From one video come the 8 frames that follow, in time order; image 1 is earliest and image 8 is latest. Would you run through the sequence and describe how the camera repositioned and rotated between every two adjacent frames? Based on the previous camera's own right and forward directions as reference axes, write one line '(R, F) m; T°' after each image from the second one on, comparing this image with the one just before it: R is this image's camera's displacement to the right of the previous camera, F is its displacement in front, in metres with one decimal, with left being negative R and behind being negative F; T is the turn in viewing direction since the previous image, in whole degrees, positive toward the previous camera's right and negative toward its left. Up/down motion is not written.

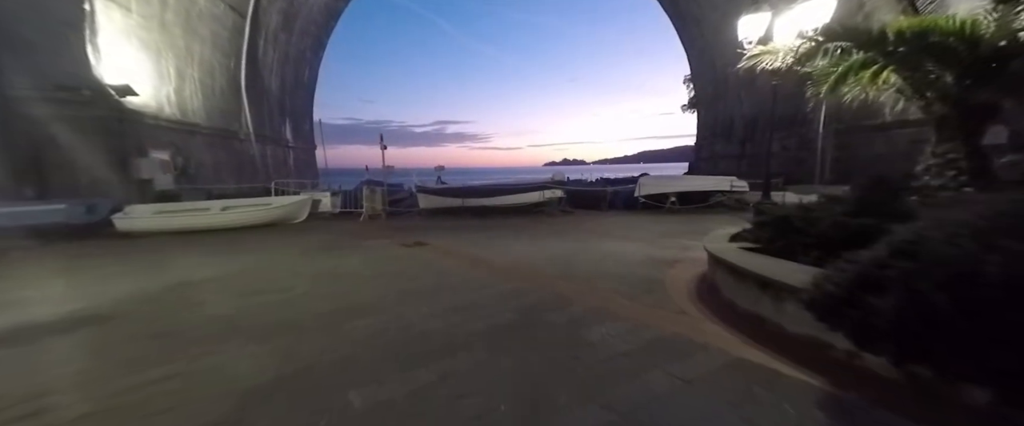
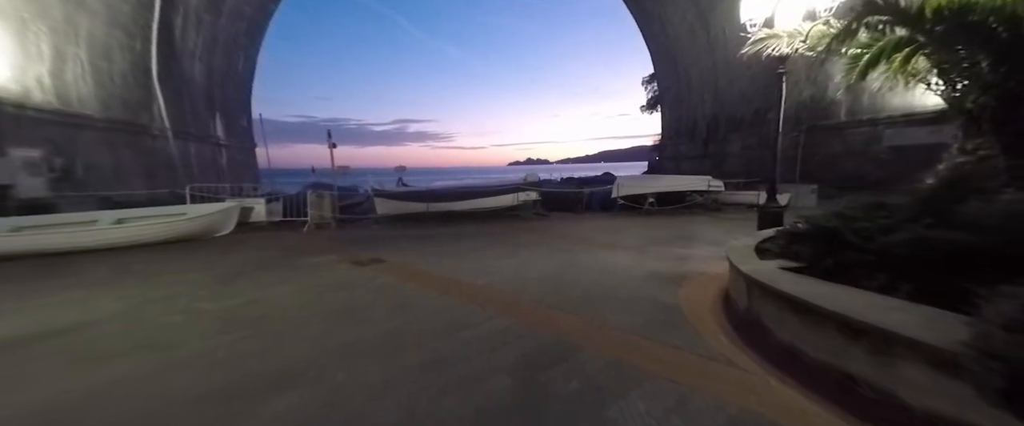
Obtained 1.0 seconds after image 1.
(-0.2, +1.2) m; +6°
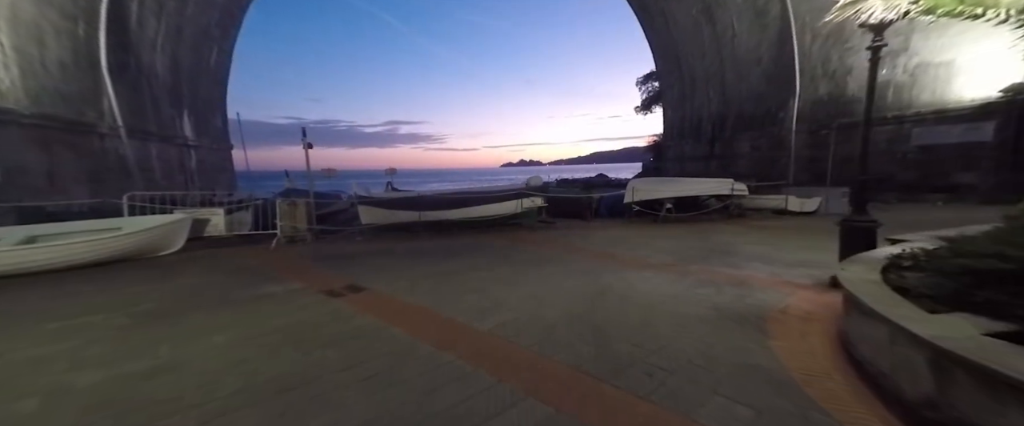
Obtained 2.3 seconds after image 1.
(-0.3, +1.4) m; +1°
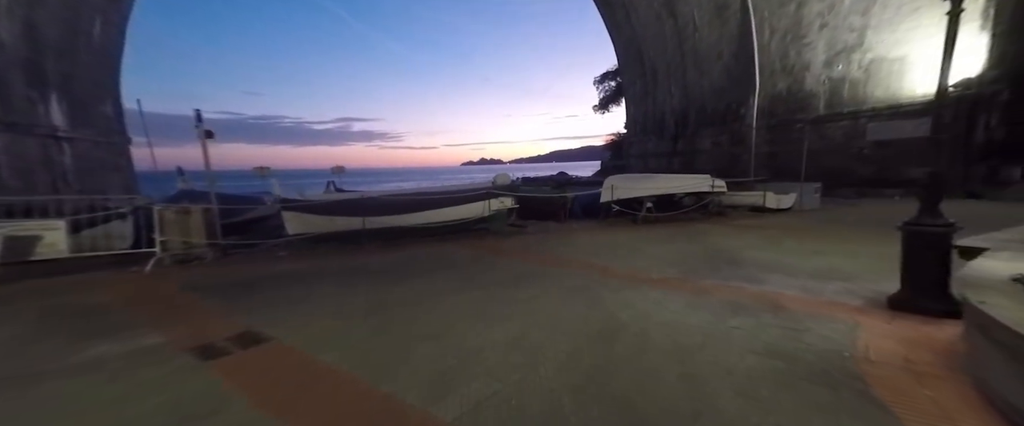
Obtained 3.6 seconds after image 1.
(-0.1, +1.6) m; +7°
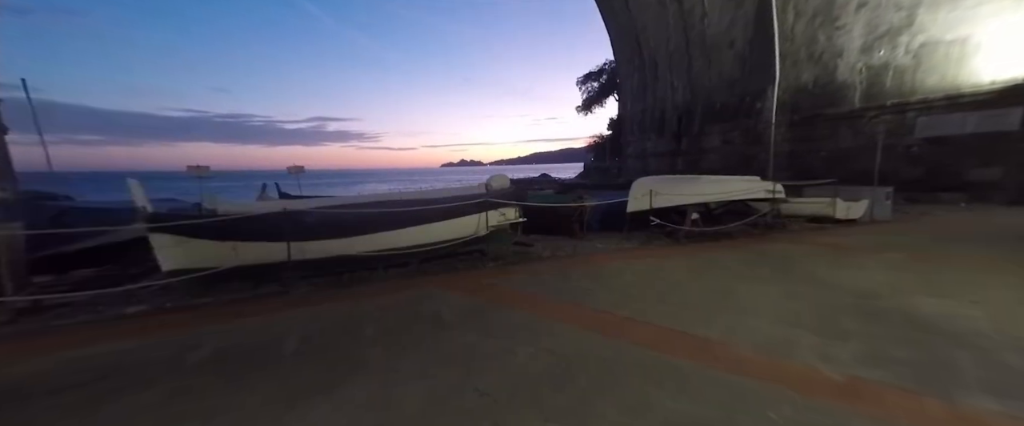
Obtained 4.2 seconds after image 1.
(-0.5, +2.9) m; +3°
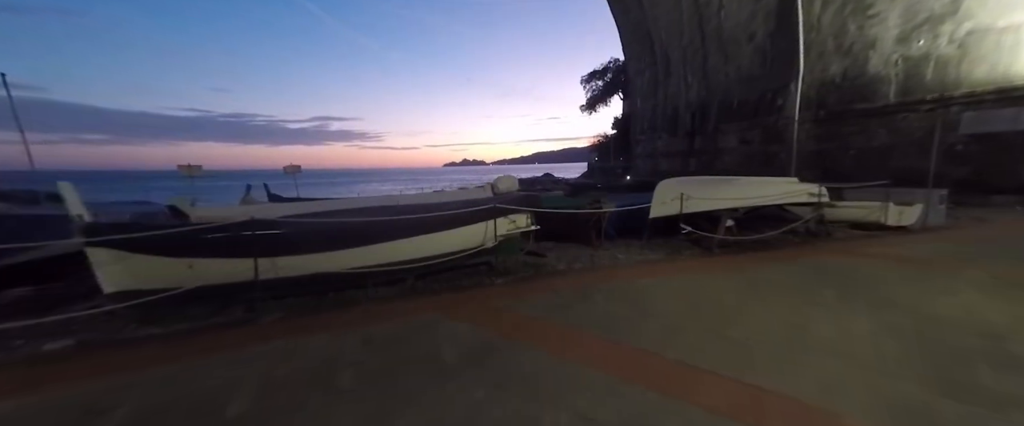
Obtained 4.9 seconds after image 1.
(-0.2, +0.9) m; 0°
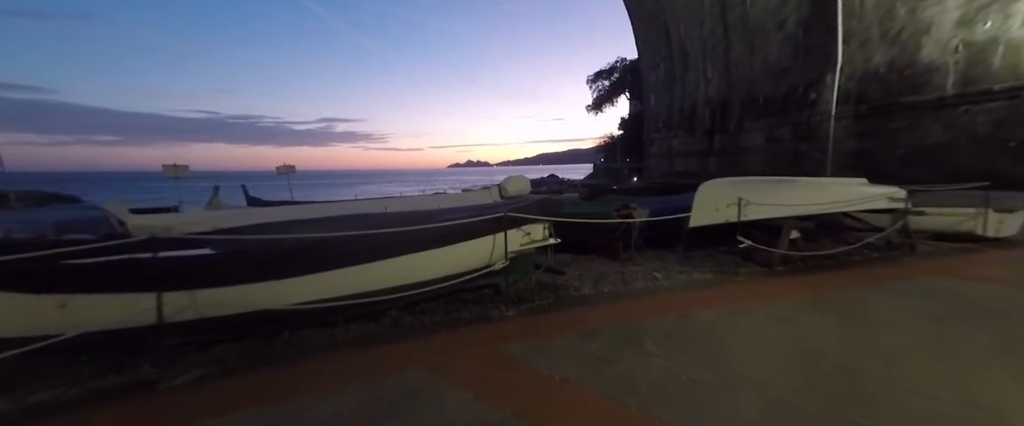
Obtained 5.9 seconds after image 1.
(-0.2, +1.4) m; -1°
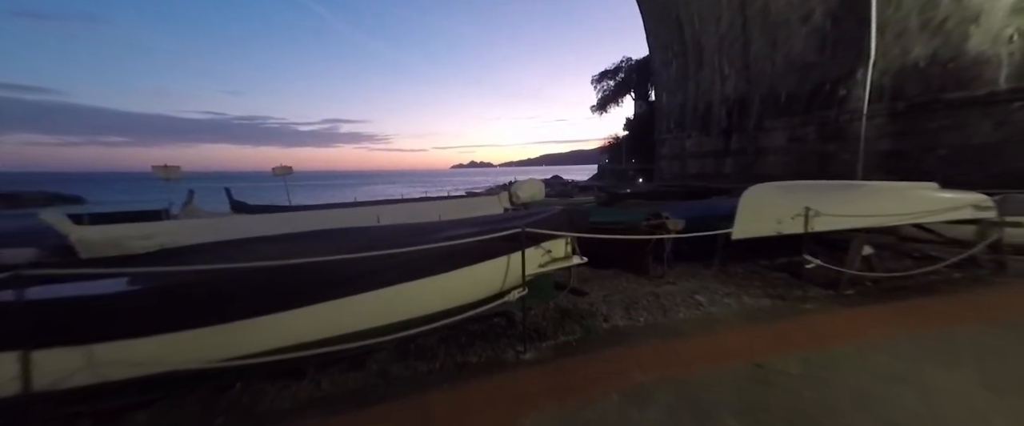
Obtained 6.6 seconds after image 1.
(-0.2, +0.9) m; -1°
